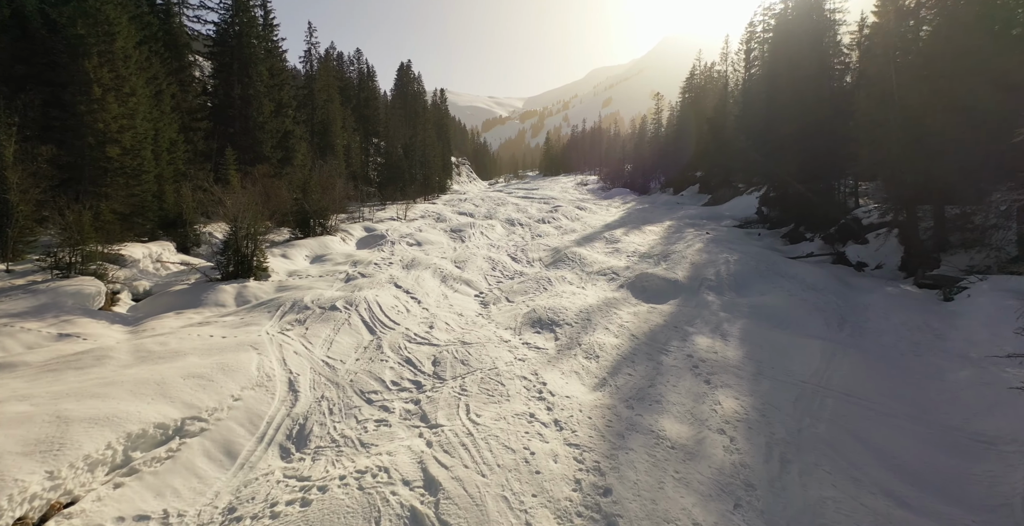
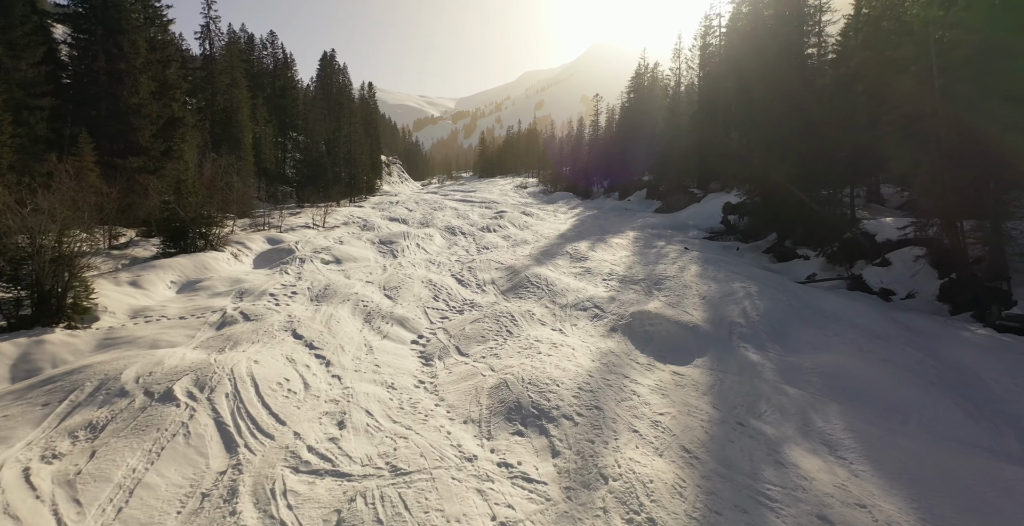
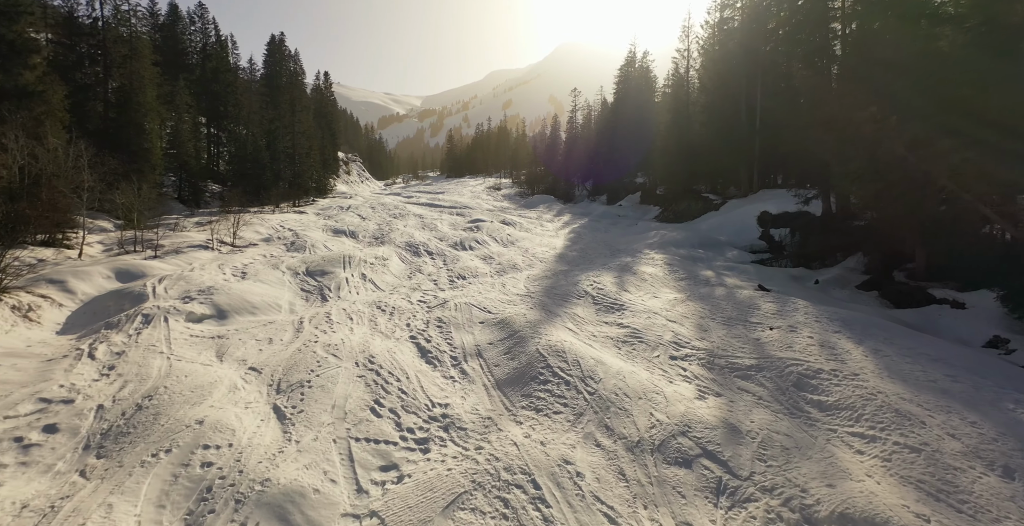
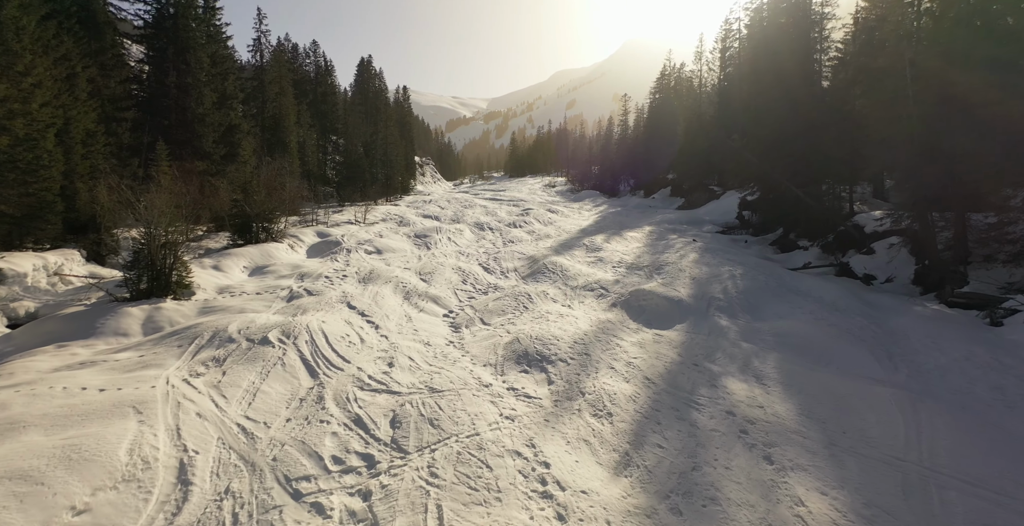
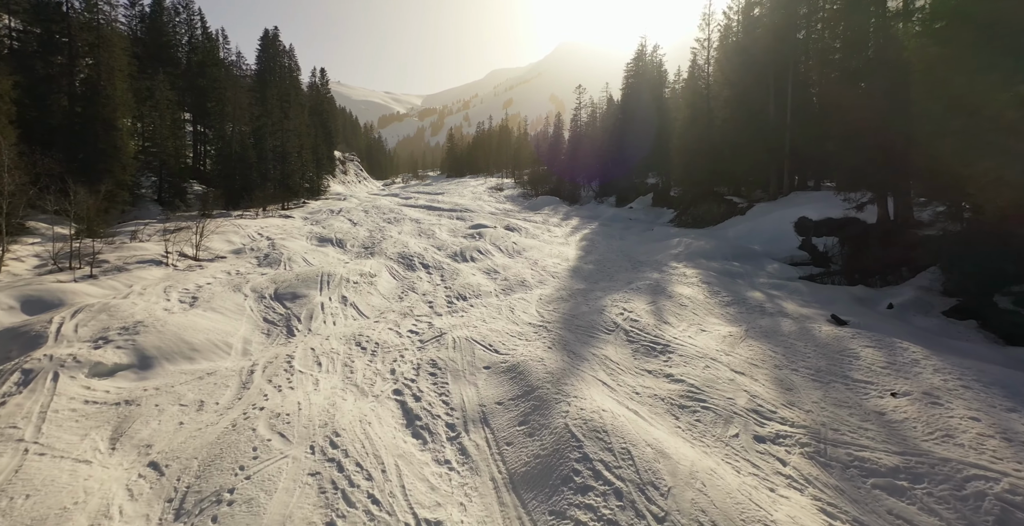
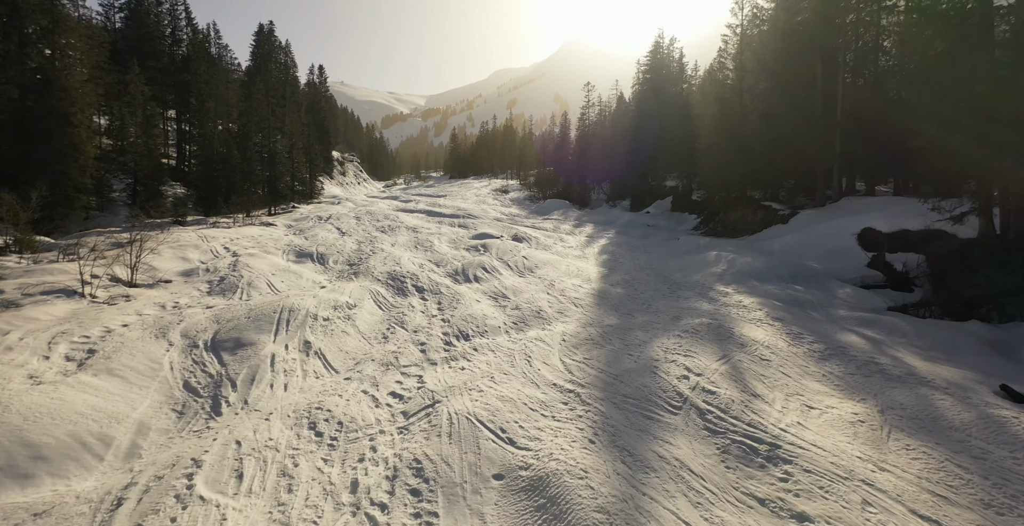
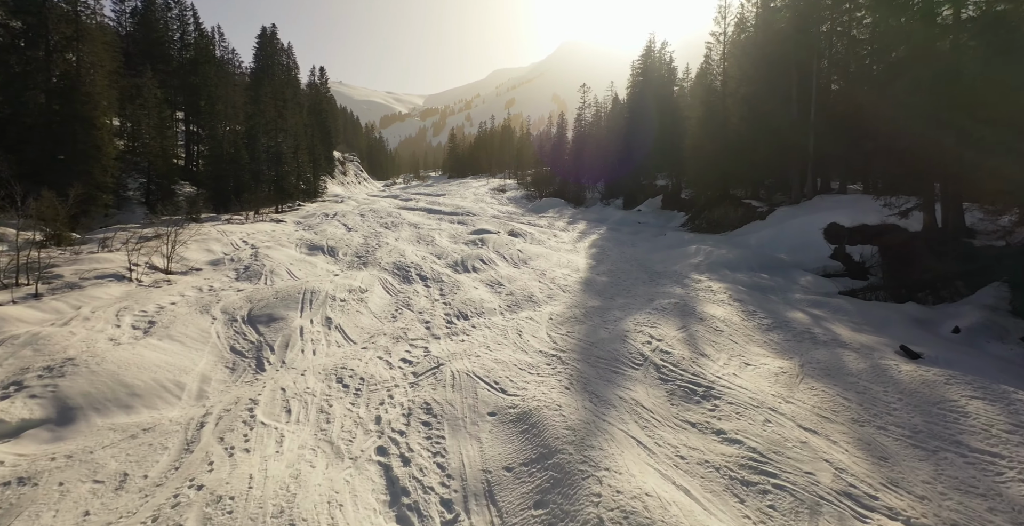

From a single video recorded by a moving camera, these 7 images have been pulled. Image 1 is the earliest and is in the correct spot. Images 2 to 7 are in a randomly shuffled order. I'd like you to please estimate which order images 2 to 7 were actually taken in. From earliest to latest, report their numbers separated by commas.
4, 2, 3, 5, 7, 6
